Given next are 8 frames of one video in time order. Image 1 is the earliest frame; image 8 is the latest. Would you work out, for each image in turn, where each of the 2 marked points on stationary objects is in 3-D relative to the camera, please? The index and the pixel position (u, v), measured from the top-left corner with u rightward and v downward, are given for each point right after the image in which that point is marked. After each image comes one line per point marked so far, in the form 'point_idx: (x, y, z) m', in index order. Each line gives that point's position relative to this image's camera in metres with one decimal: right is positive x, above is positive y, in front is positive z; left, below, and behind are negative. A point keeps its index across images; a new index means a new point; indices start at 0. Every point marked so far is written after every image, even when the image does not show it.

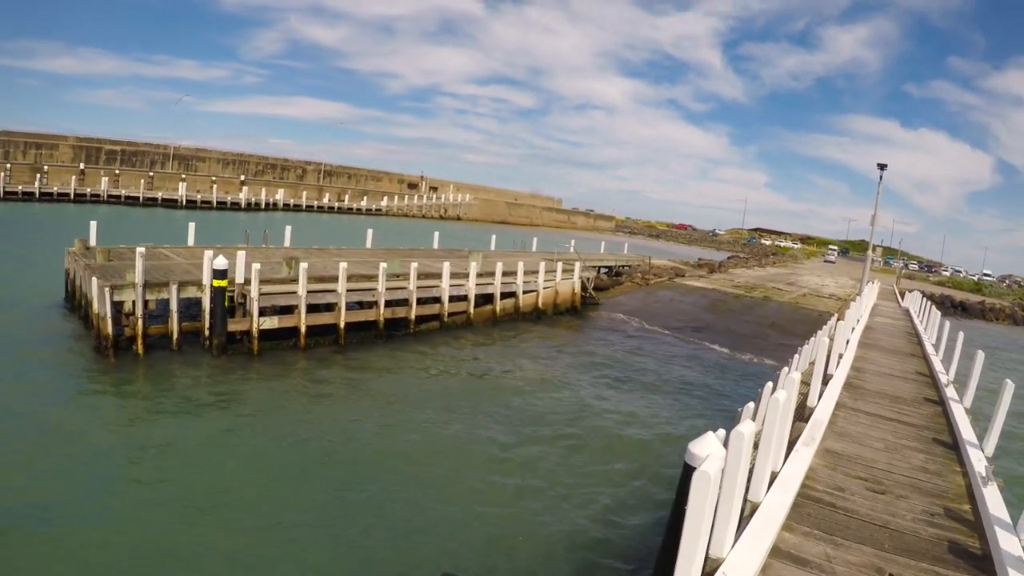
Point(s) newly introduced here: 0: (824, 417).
0: (+3.2, -1.3, +6.2) m
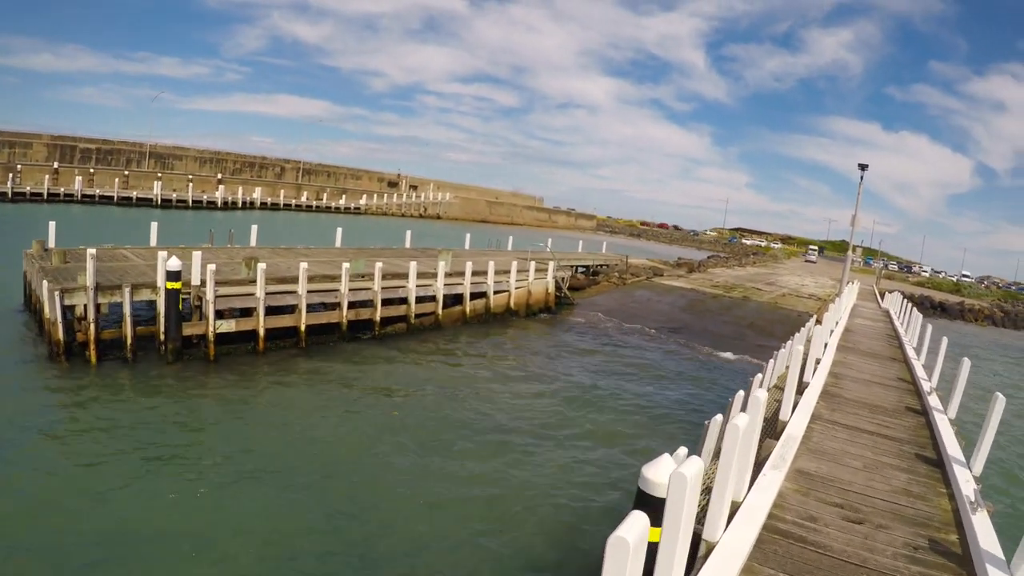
0: (+2.6, -1.3, +5.6) m
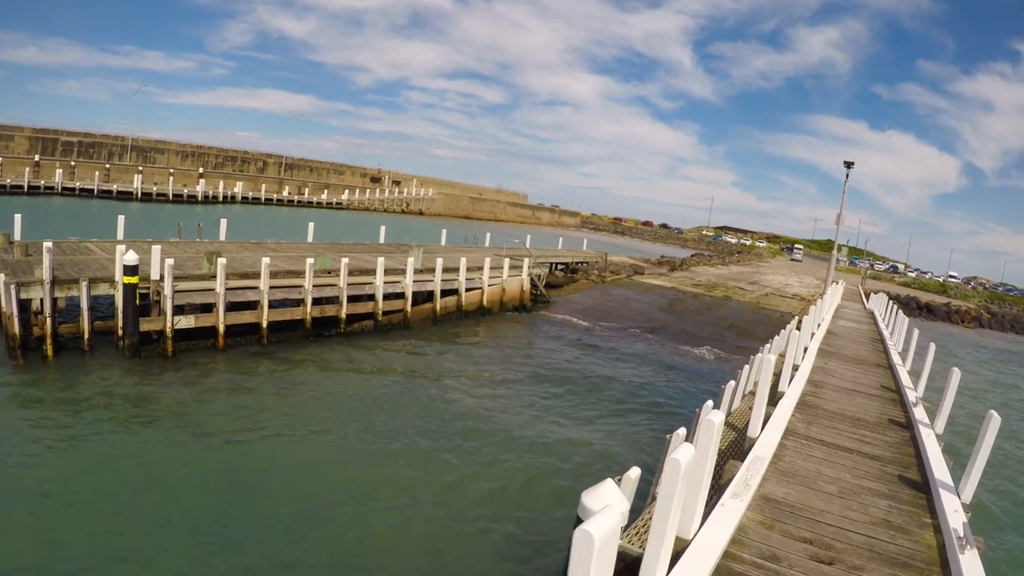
0: (+2.1, -1.4, +5.0) m
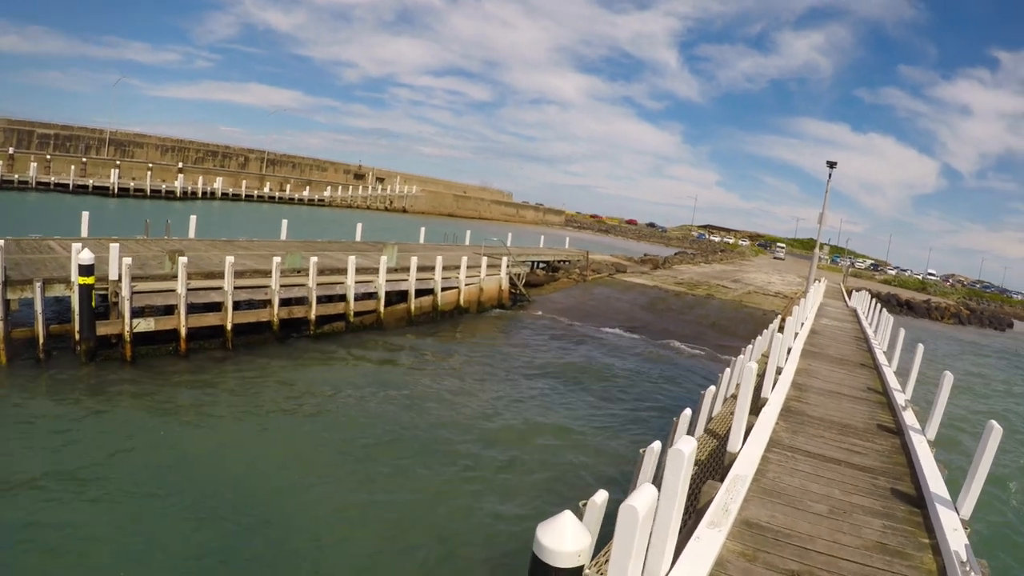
0: (+1.8, -1.3, +4.5) m
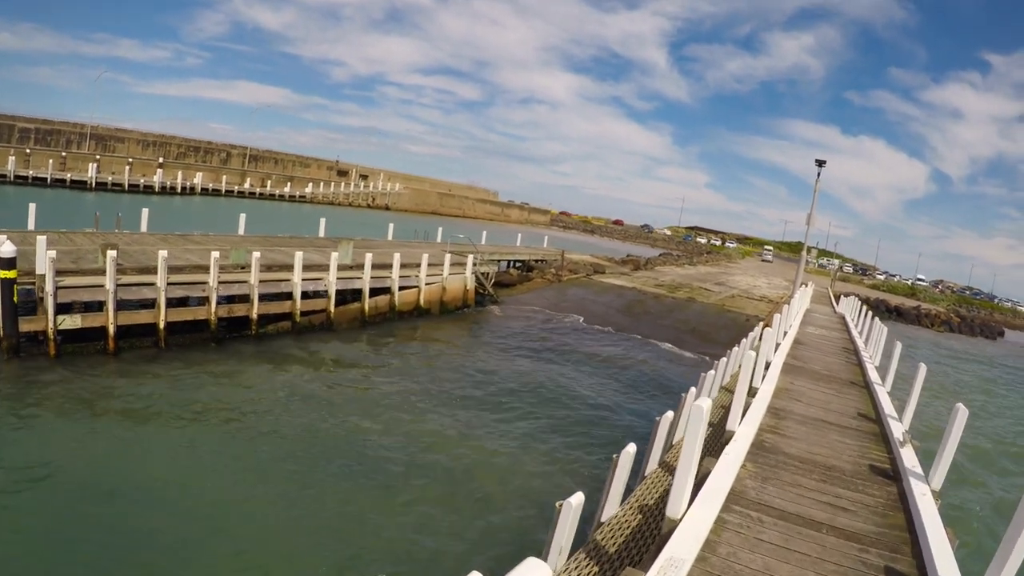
0: (+1.0, -1.4, +3.3) m
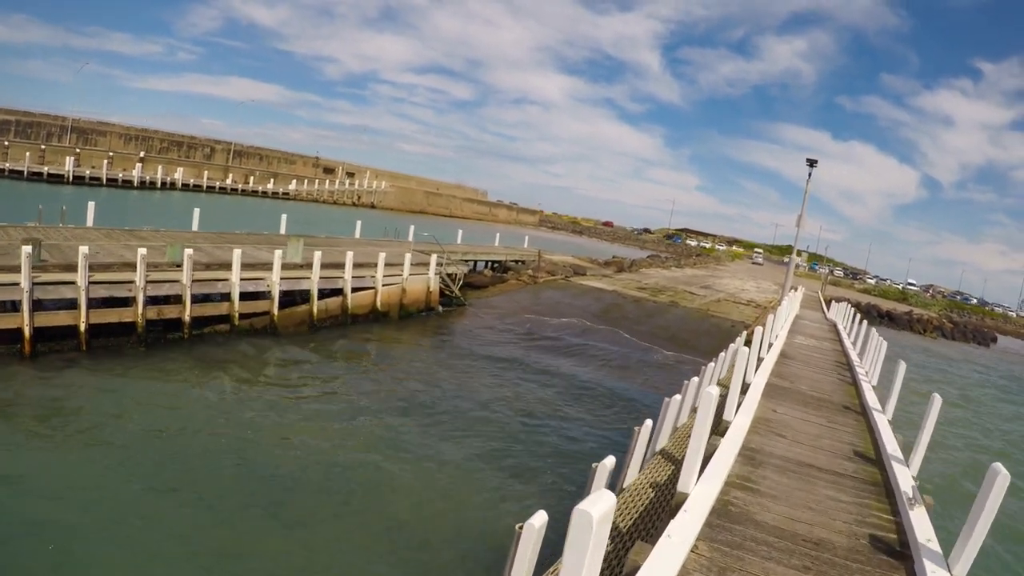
0: (+0.2, -1.4, +2.0) m
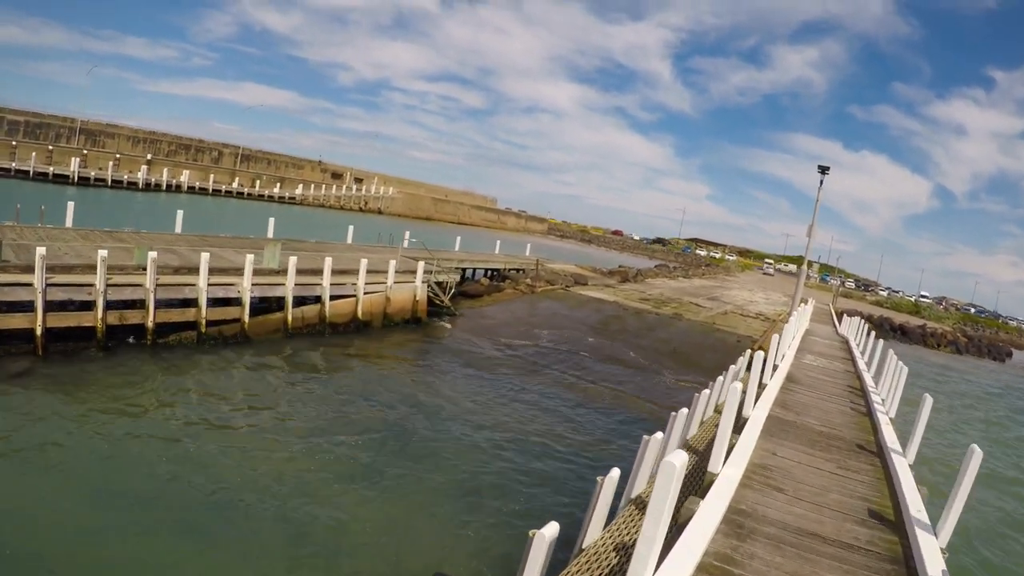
0: (-0.3, -1.5, +1.0) m
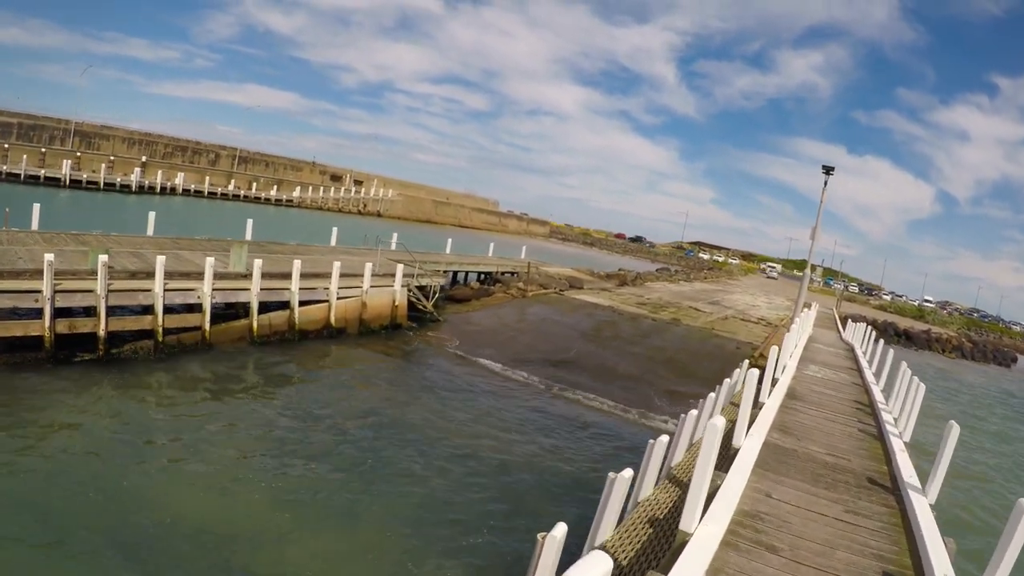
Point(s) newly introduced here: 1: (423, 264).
0: (-0.7, -1.5, +0.1) m
1: (-2.6, +0.8, +18.6) m
